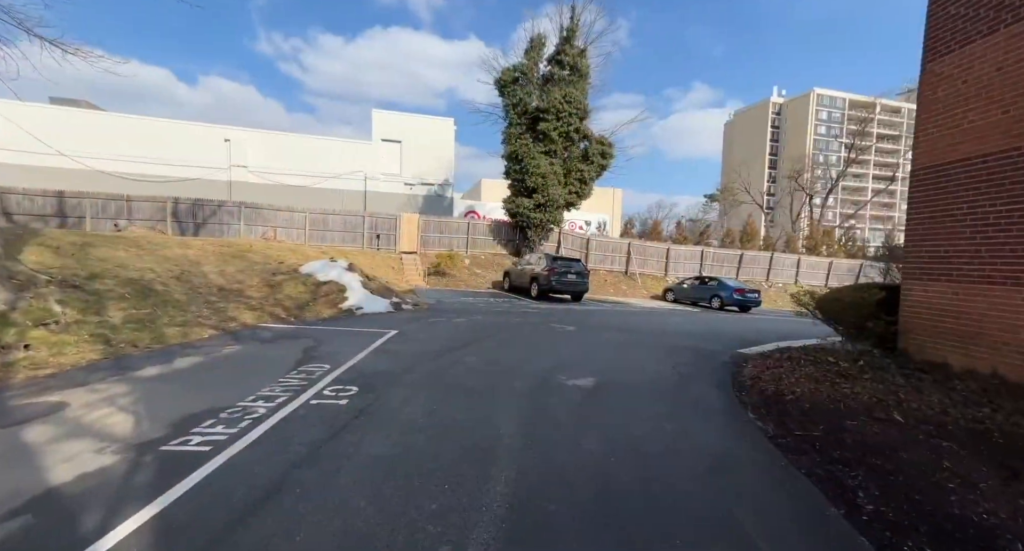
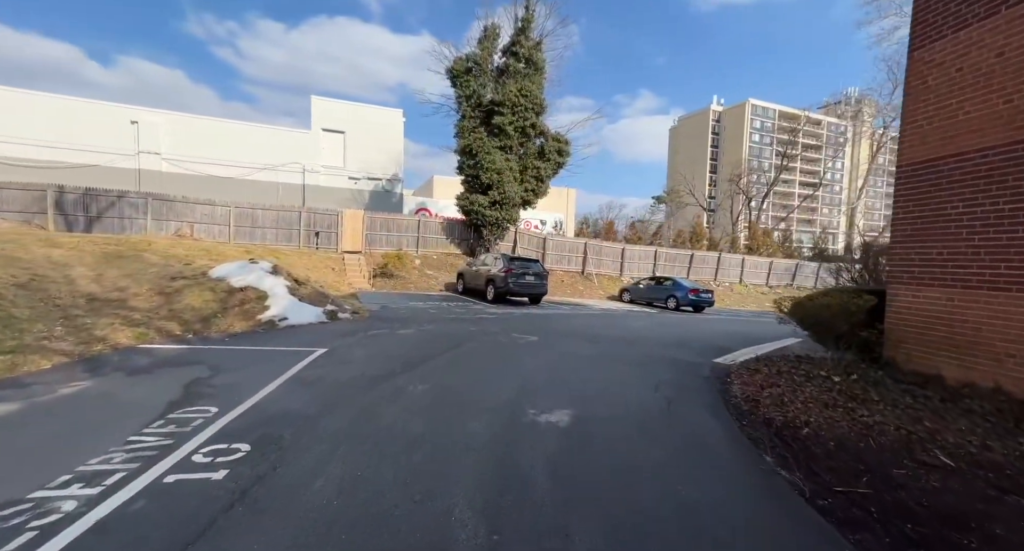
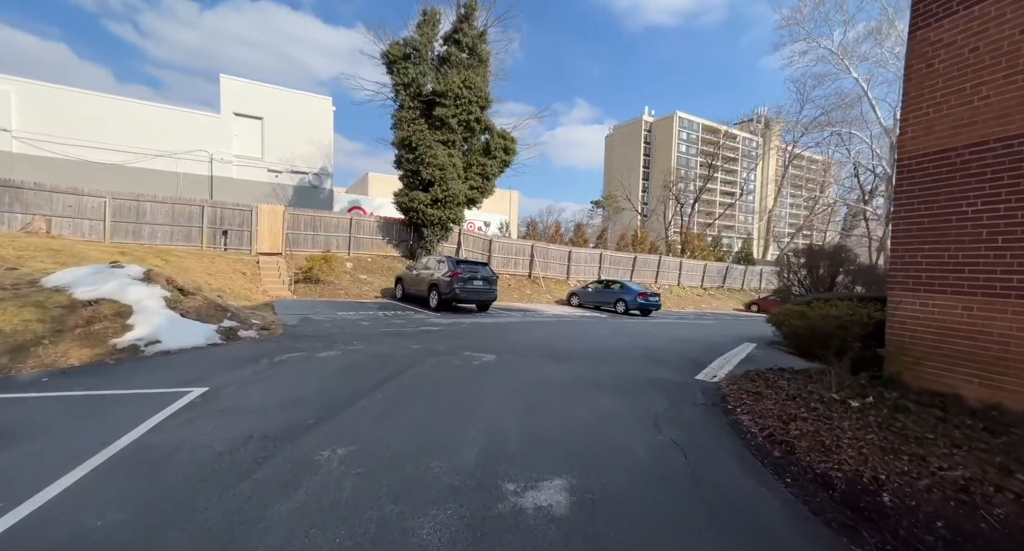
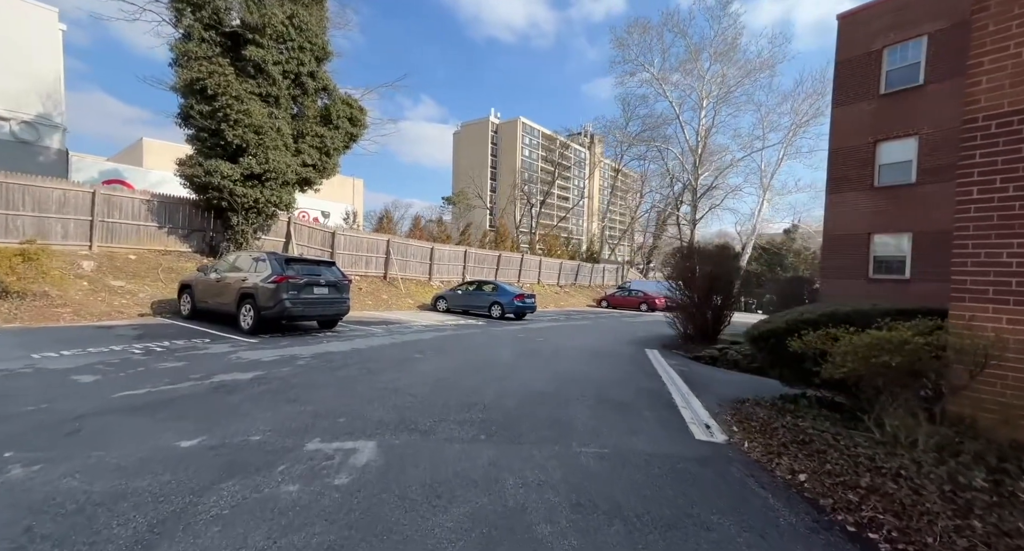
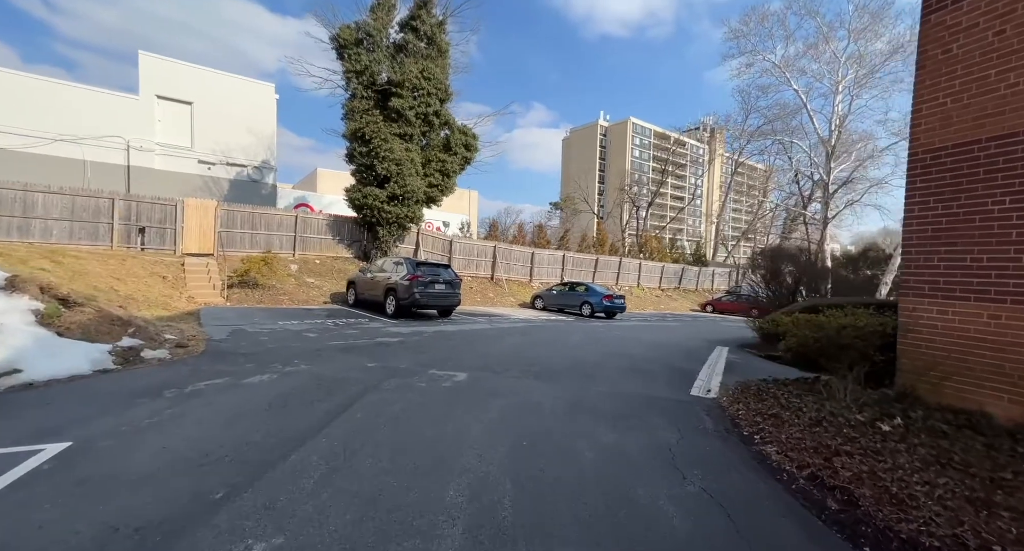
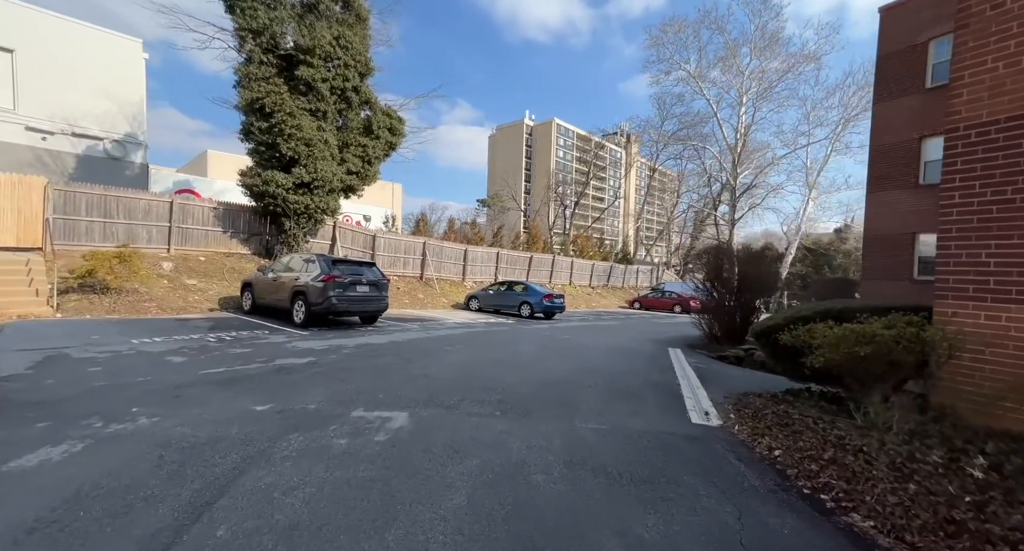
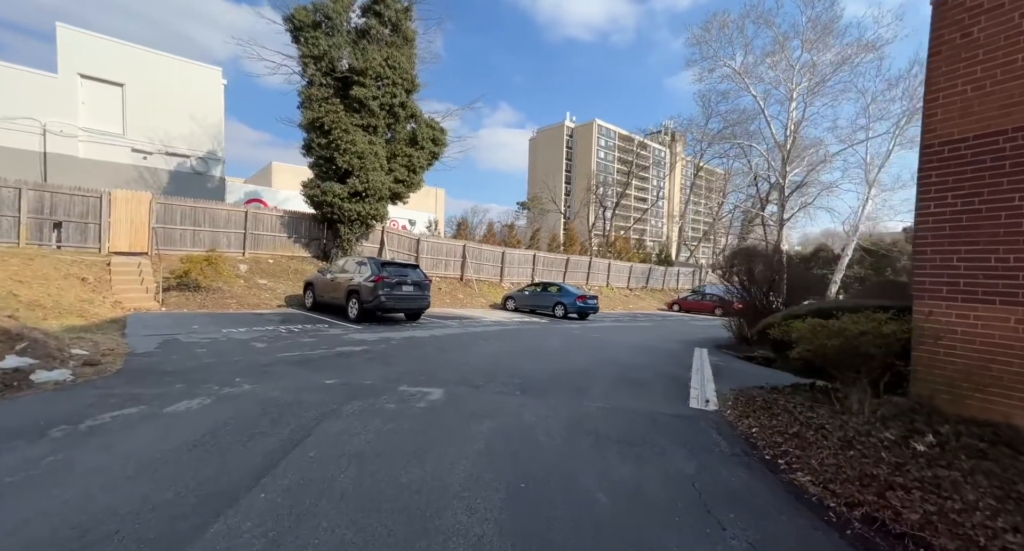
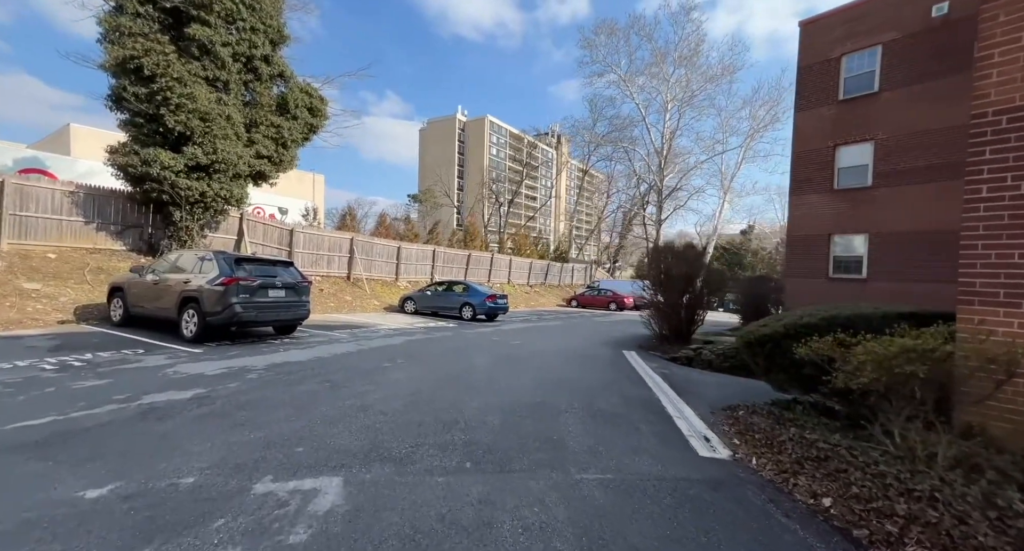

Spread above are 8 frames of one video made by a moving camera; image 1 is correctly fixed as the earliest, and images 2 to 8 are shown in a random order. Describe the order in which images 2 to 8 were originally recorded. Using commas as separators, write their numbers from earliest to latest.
2, 3, 5, 7, 6, 4, 8
